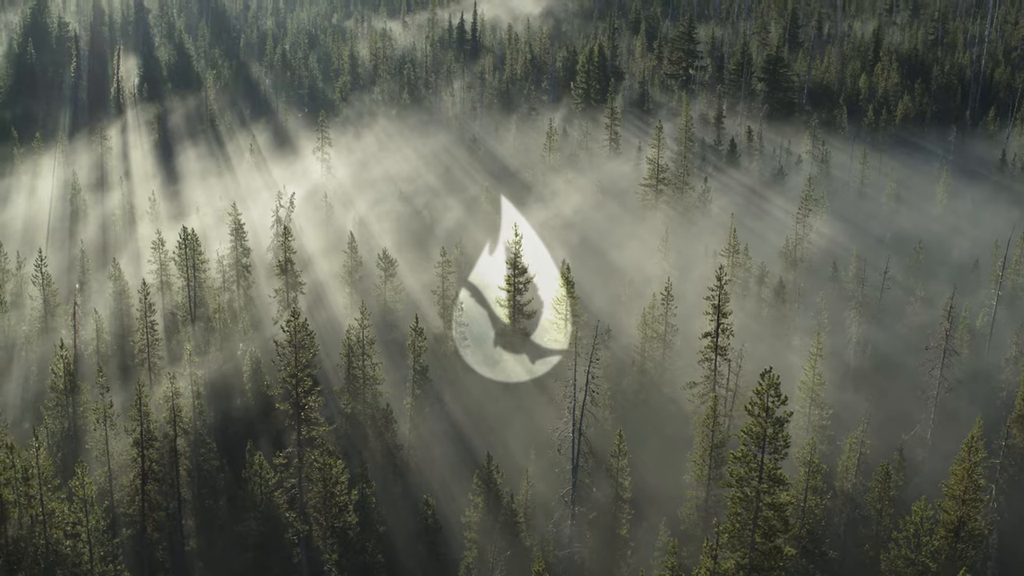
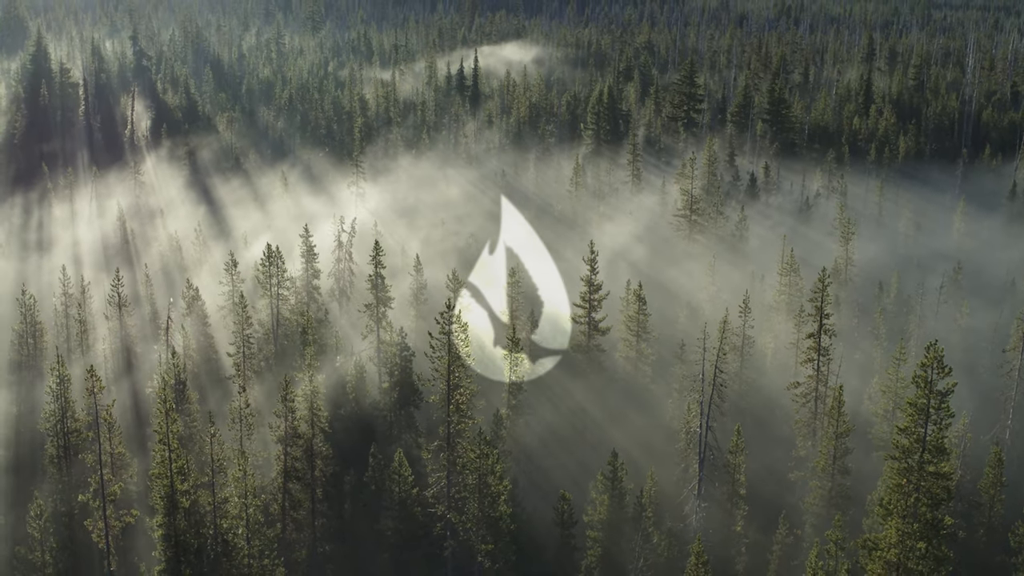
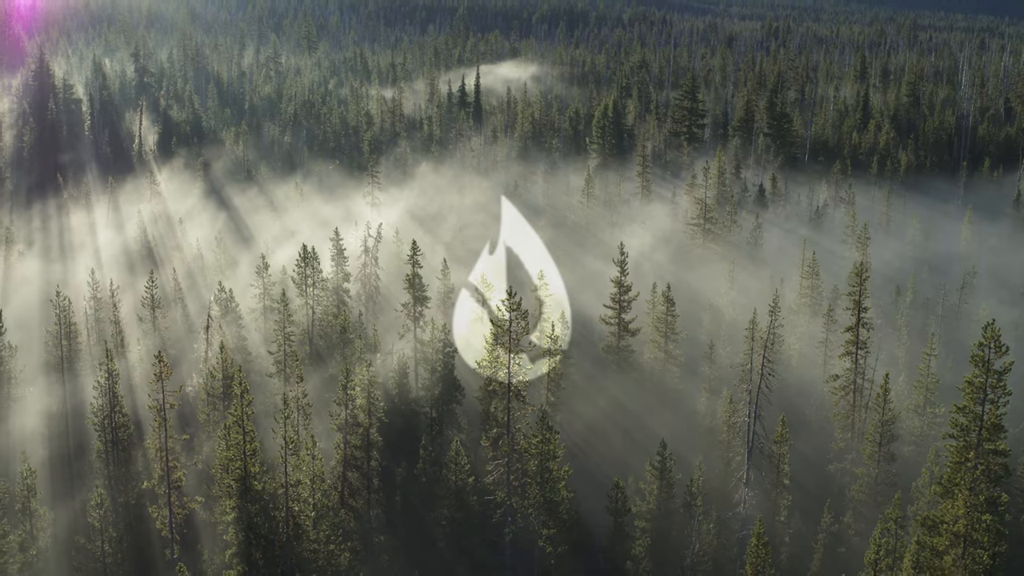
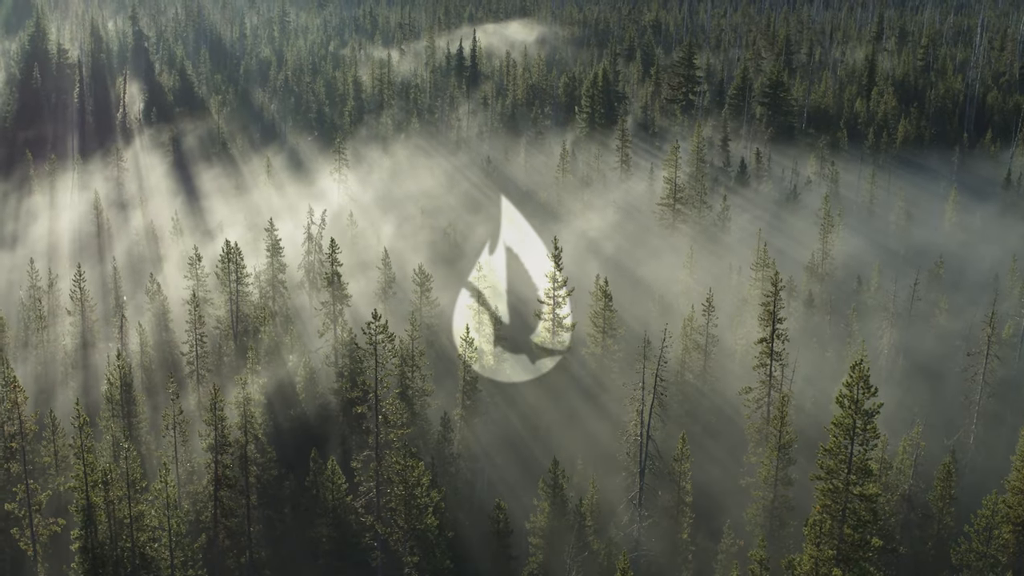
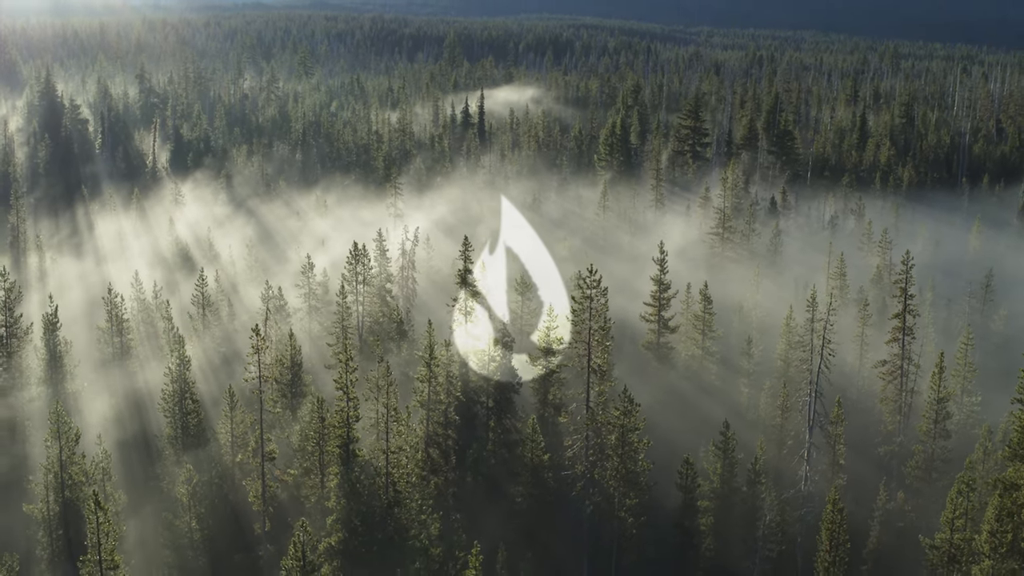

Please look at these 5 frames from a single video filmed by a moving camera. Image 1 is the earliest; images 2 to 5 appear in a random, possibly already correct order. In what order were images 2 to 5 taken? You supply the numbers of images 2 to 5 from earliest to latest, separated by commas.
4, 2, 3, 5
